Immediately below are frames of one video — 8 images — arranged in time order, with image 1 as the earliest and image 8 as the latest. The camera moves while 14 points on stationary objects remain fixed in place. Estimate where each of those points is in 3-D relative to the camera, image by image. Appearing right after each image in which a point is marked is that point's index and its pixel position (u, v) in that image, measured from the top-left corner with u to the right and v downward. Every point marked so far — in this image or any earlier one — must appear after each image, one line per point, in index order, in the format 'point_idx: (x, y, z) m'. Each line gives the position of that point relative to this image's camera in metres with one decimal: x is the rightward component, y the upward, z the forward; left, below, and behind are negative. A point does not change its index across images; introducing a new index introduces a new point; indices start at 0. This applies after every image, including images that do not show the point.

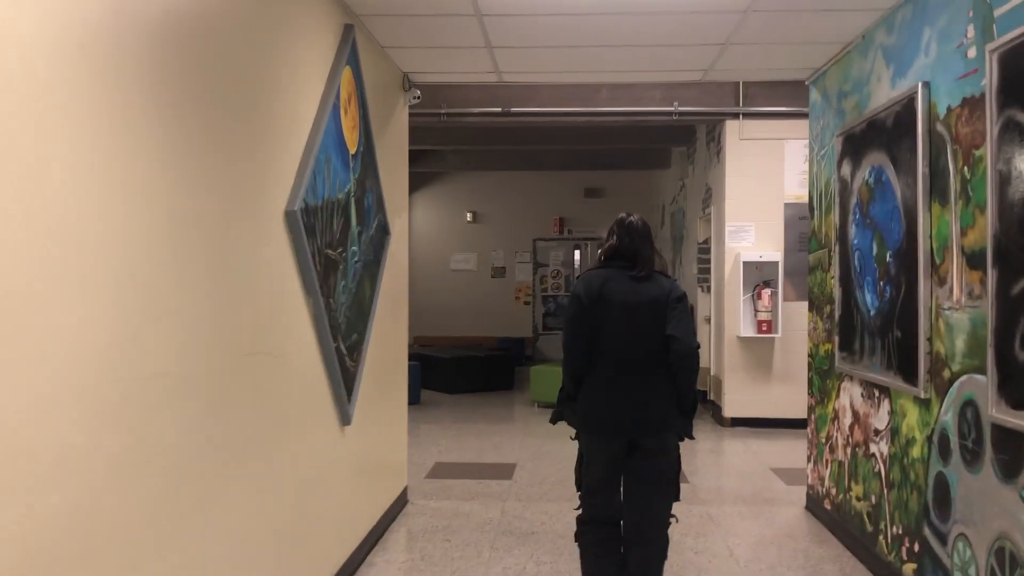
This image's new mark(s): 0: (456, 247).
0: (-0.7, +0.6, +12.8) m
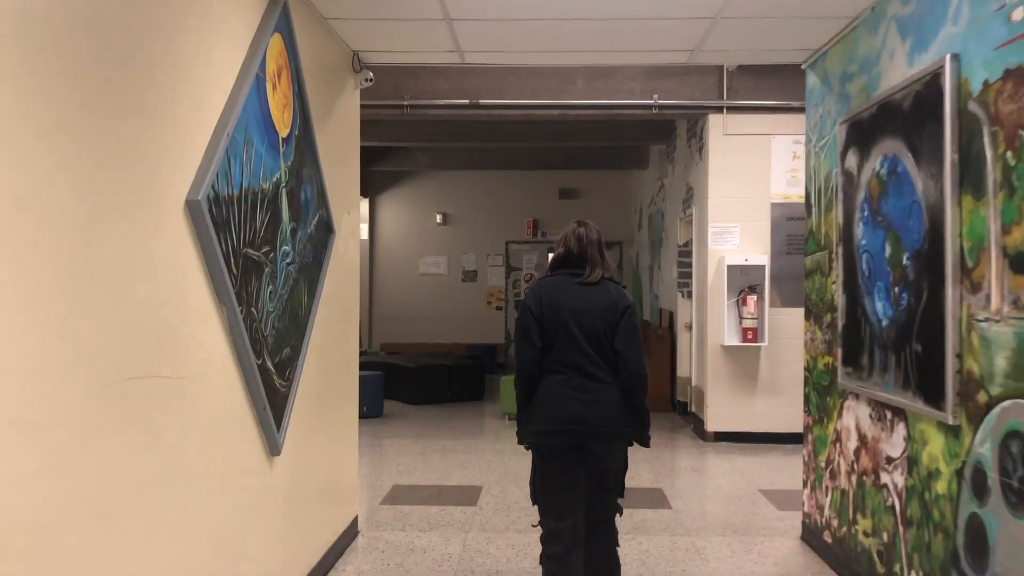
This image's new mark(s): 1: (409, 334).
0: (-1.1, +0.5, +12.3) m
1: (-1.4, -0.6, +12.3) m
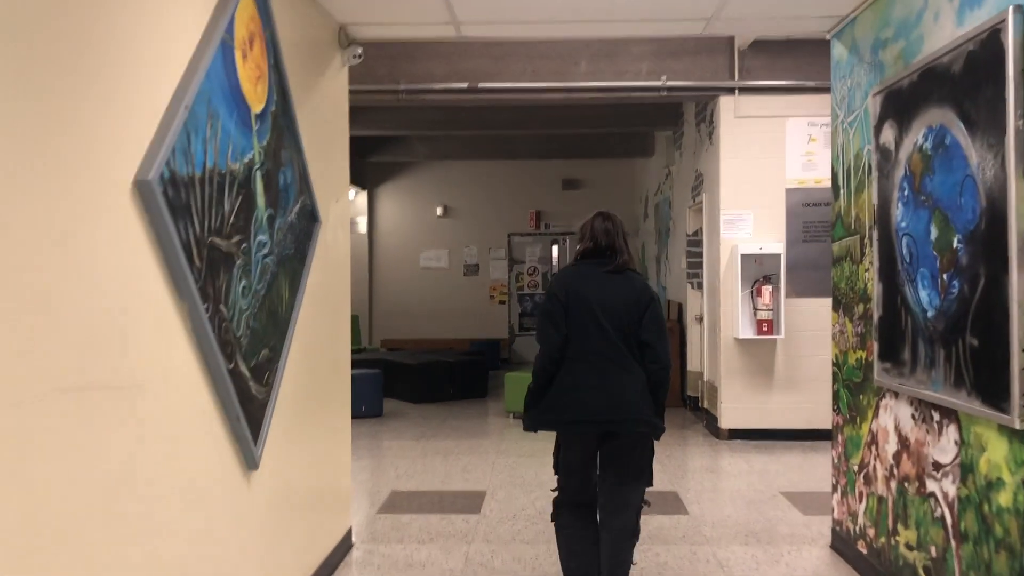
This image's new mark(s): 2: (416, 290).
0: (-1.1, +0.6, +12.0) m
1: (-1.3, -0.5, +12.0) m
2: (-1.2, 0.0, +12.0) m
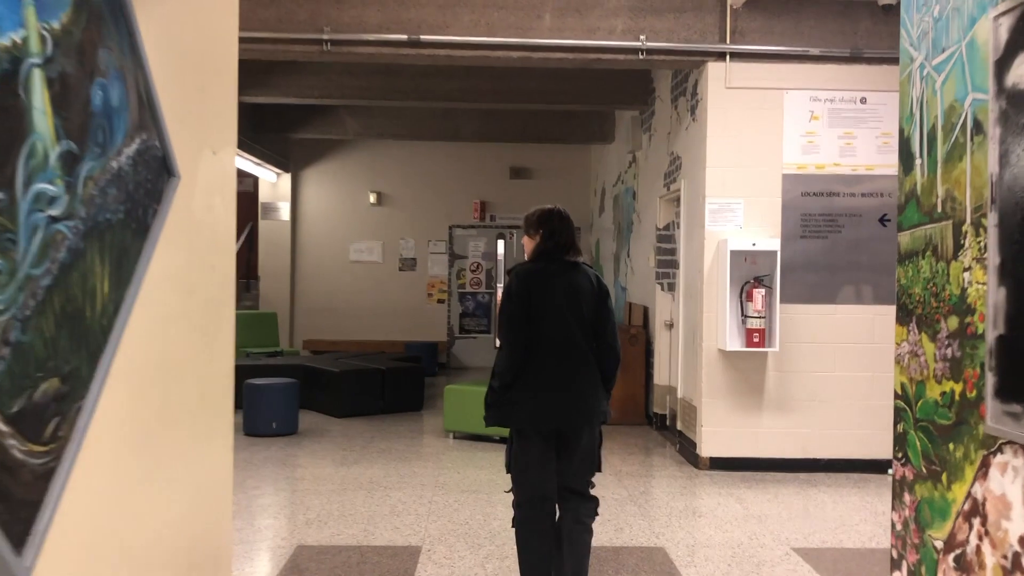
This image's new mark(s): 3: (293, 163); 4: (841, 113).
0: (-1.8, +0.6, +10.9) m
1: (-2.0, -0.5, +10.9) m
2: (-1.9, 0.0, +10.9) m
3: (-2.5, +1.4, +10.8) m
4: (+1.8, +1.0, +5.2) m
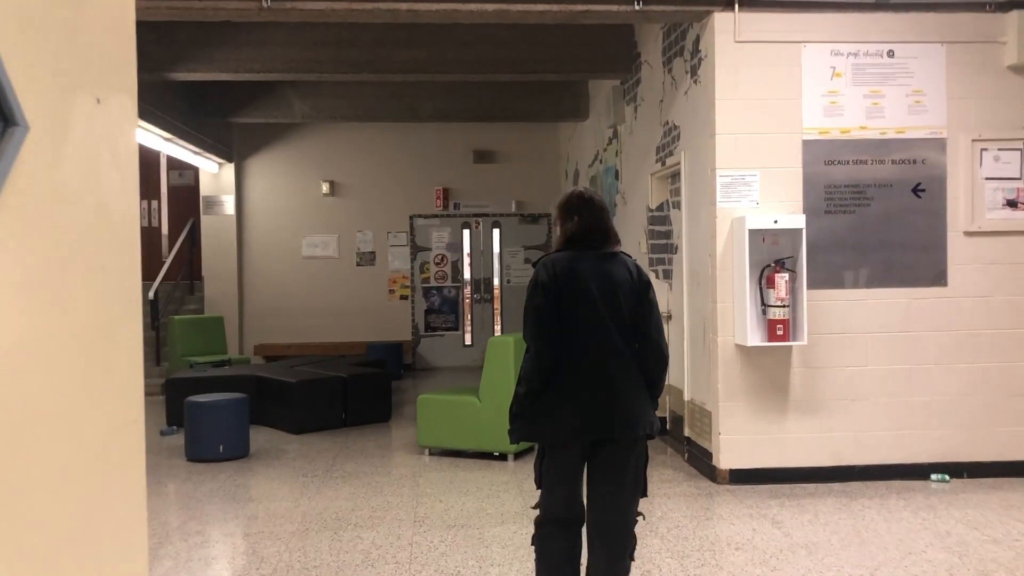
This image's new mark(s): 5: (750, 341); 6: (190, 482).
0: (-2.1, +0.6, +10.0) m
1: (-2.4, -0.5, +10.0) m
2: (-2.3, +0.1, +10.0) m
3: (-2.9, +1.4, +9.9) m
4: (+1.7, +1.0, +4.6) m
5: (+1.1, -0.2, +4.4) m
6: (-1.7, -1.0, +5.0) m
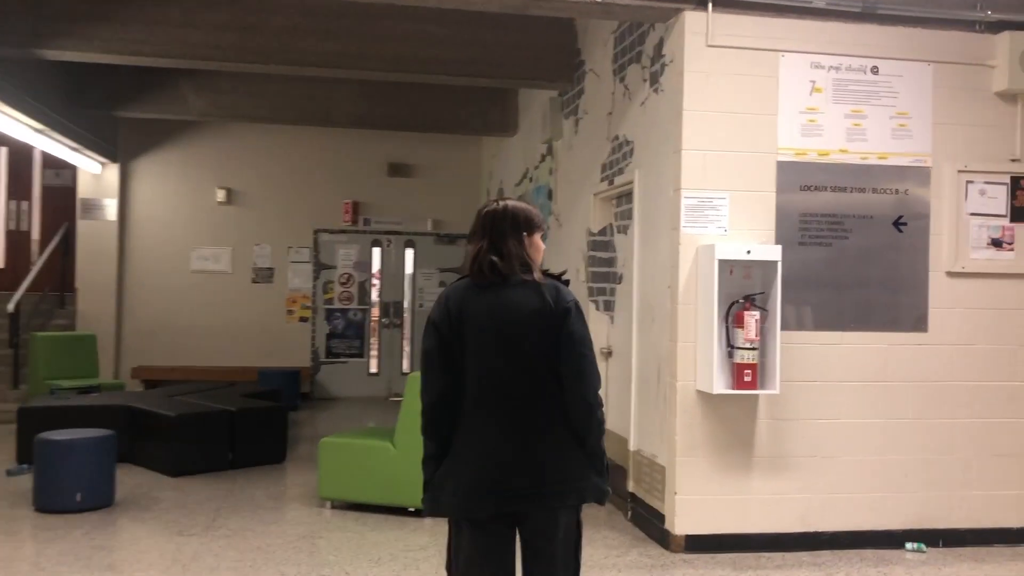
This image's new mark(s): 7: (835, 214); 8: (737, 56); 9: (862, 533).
0: (-3.0, +0.5, +9.1) m
1: (-3.2, -0.6, +9.0) m
2: (-3.1, -0.1, +9.1) m
3: (-3.7, +1.3, +8.9) m
4: (+1.4, +0.9, +4.1) m
5: (+0.8, -0.4, +3.8) m
6: (-2.0, -1.1, +4.0) m
7: (+1.4, +0.3, +4.0) m
8: (+0.9, +1.0, +4.0) m
9: (+1.5, -1.0, +4.0) m
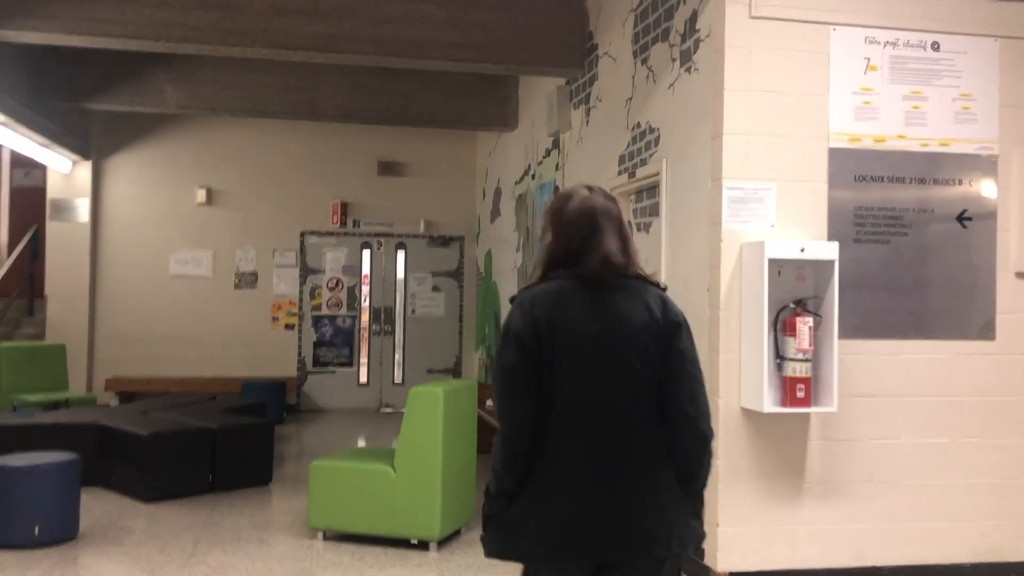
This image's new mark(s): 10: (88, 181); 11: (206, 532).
0: (-3.0, +0.4, +8.6) m
1: (-3.2, -0.7, +8.5) m
2: (-3.1, -0.2, +8.5) m
3: (-3.7, +1.2, +8.3) m
4: (+1.5, +0.9, +3.6) m
5: (+0.9, -0.4, +3.4) m
6: (-2.0, -1.1, +3.5) m
7: (+1.4, +0.3, +3.6) m
8: (+1.0, +1.0, +3.5) m
9: (+1.6, -1.1, +3.6) m
10: (-3.7, +0.9, +8.2) m
11: (-1.4, -1.1, +4.3) m
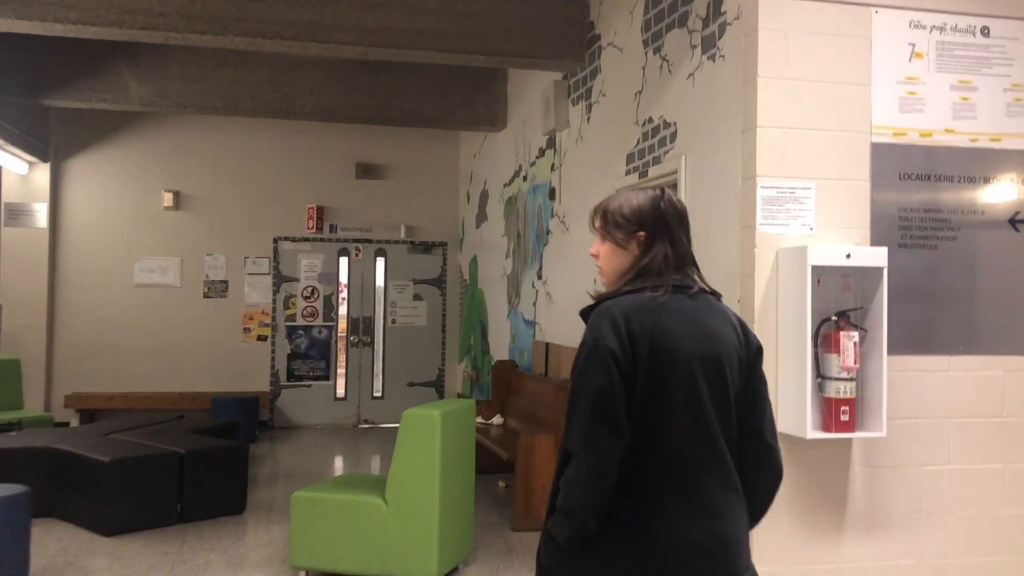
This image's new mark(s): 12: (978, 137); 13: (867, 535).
0: (-3.1, +0.3, +8.1) m
1: (-3.4, -0.8, +8.0) m
2: (-3.3, -0.2, +8.0) m
3: (-3.8, +1.1, +7.8) m
4: (+1.5, +0.8, +3.3) m
5: (+0.9, -0.4, +3.0) m
6: (-1.9, -1.1, +3.1) m
7: (+1.5, +0.3, +3.2) m
8: (+1.0, +0.9, +3.2) m
9: (+1.6, -1.1, +3.2) m
10: (-3.8, +0.8, +7.7) m
11: (-1.4, -1.1, +3.8) m
12: (+1.6, +0.5, +3.3) m
13: (+1.2, -0.8, +3.2) m
